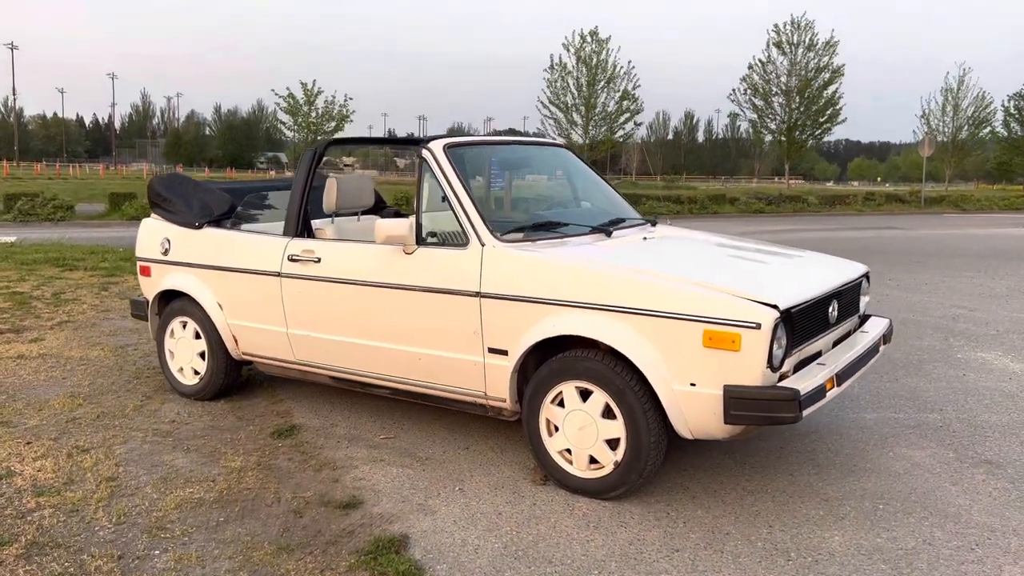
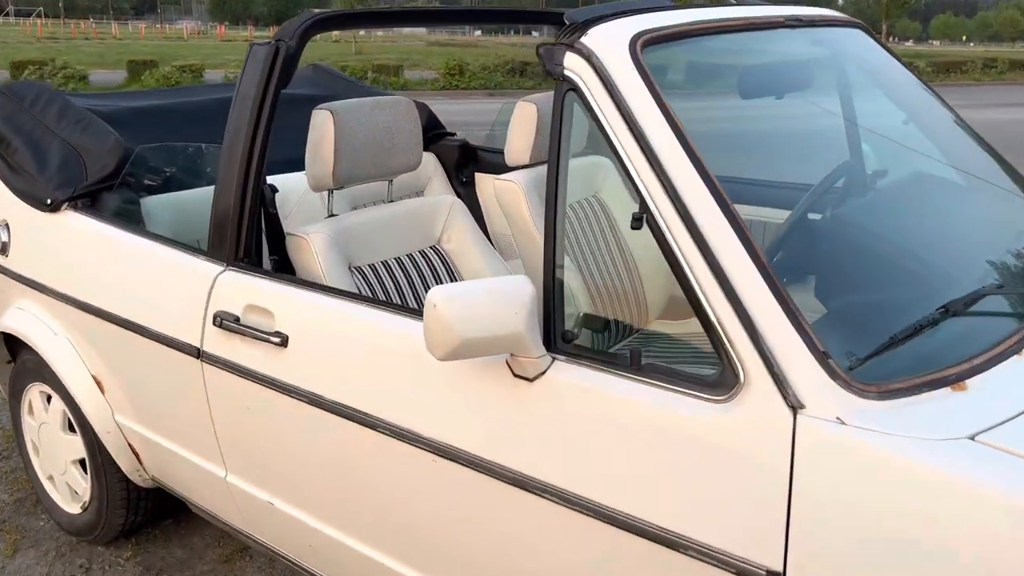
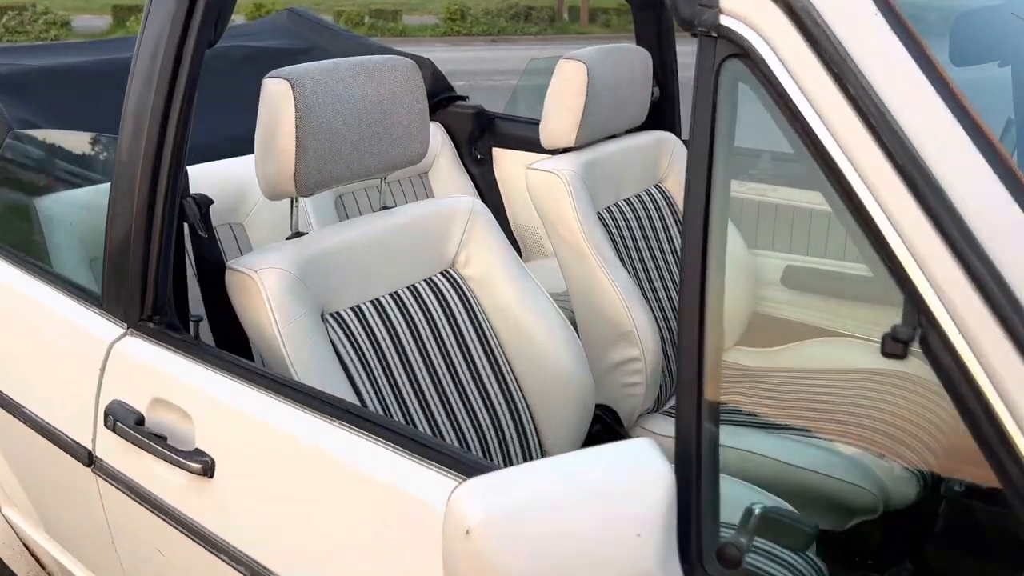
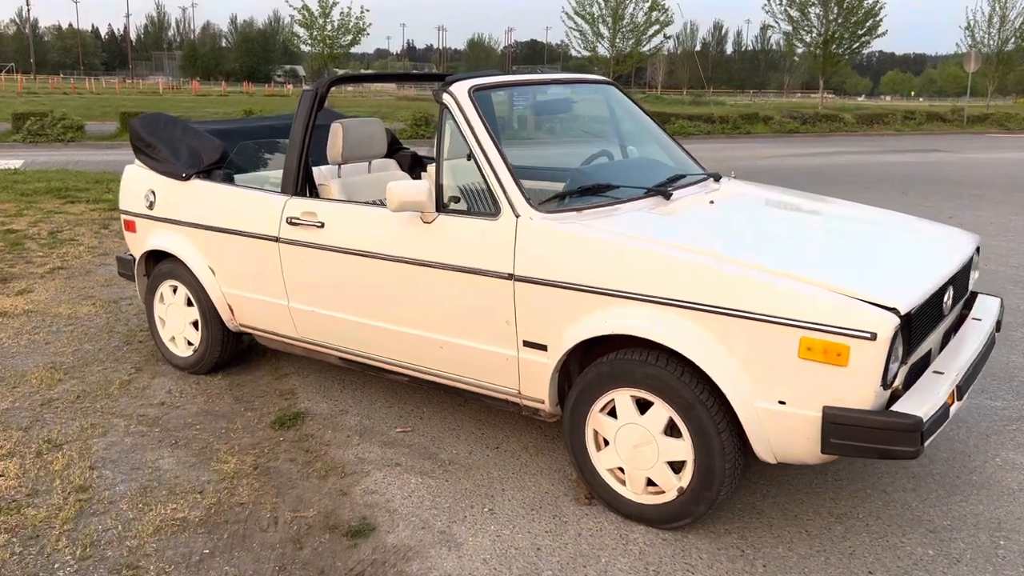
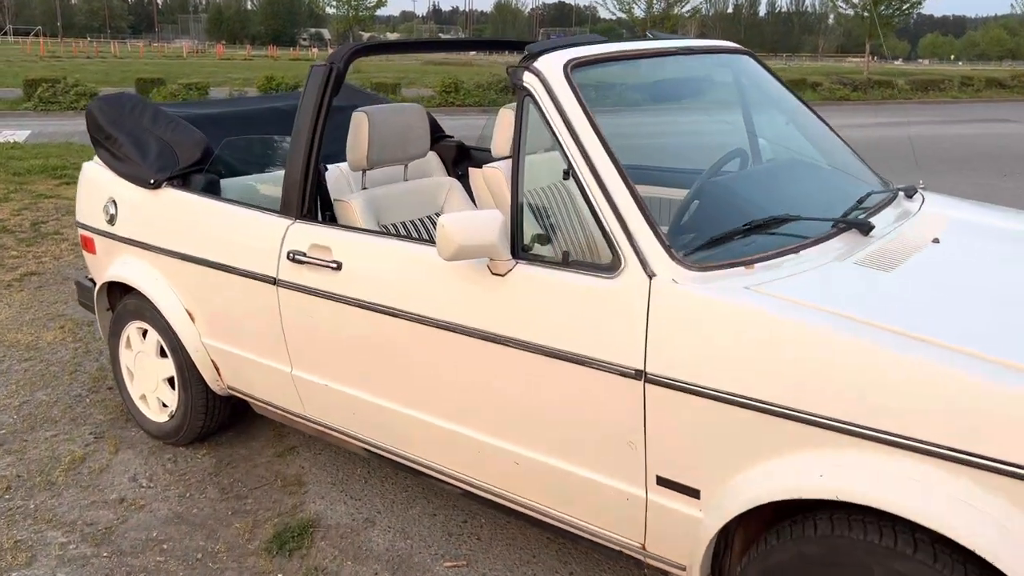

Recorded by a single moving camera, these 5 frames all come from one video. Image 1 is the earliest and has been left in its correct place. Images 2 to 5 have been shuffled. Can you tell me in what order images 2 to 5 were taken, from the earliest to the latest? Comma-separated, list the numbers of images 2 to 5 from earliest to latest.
4, 5, 2, 3
